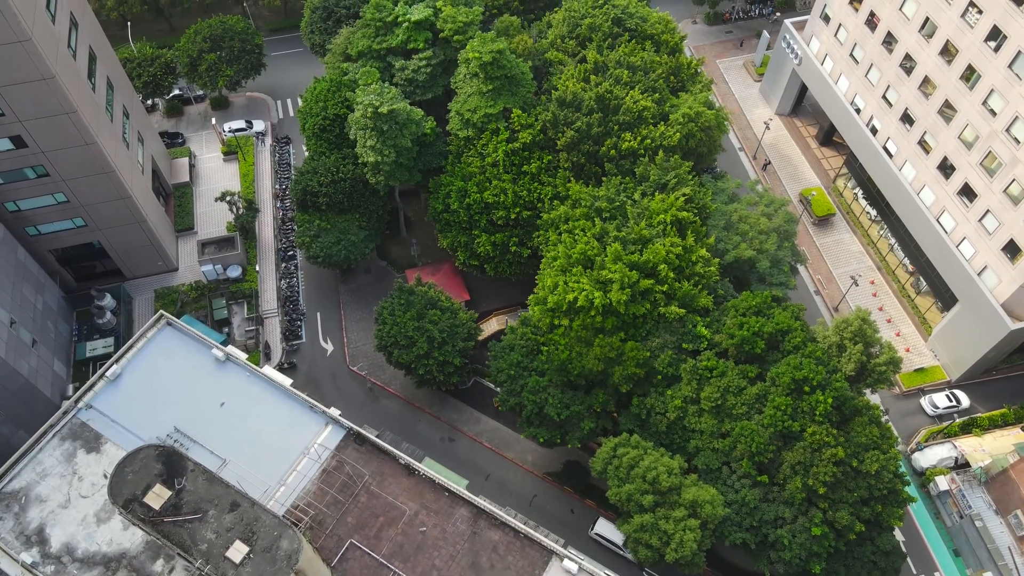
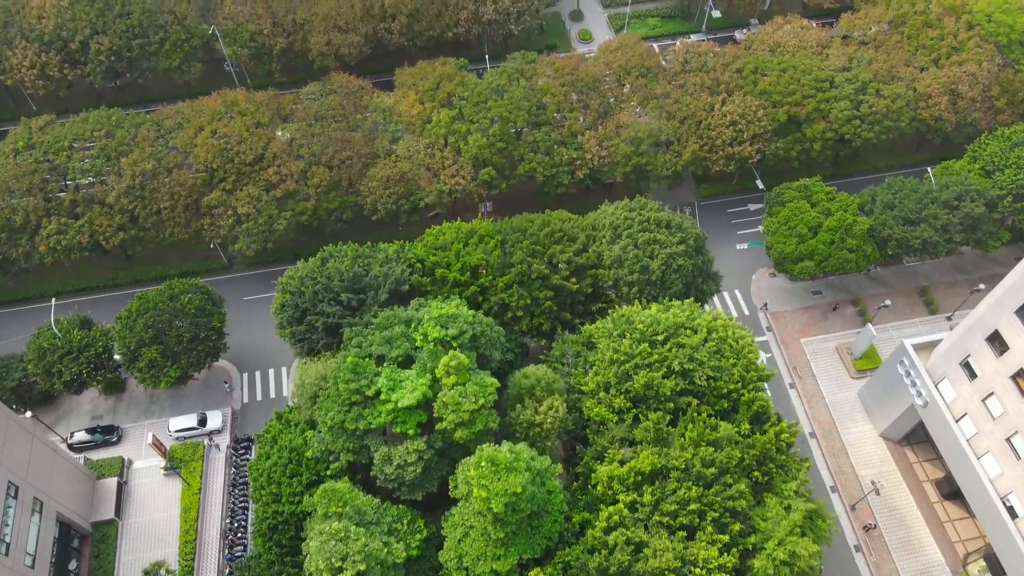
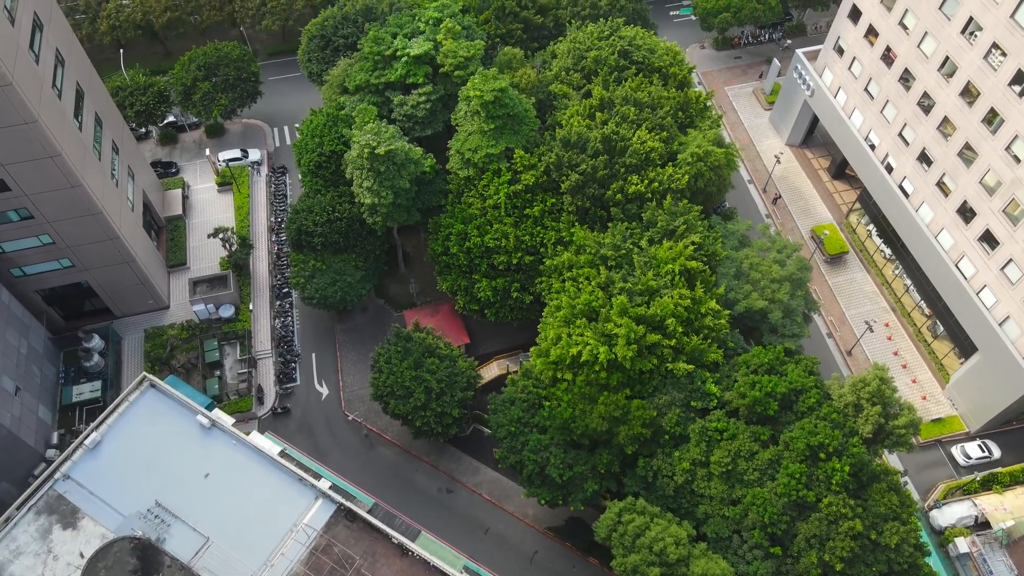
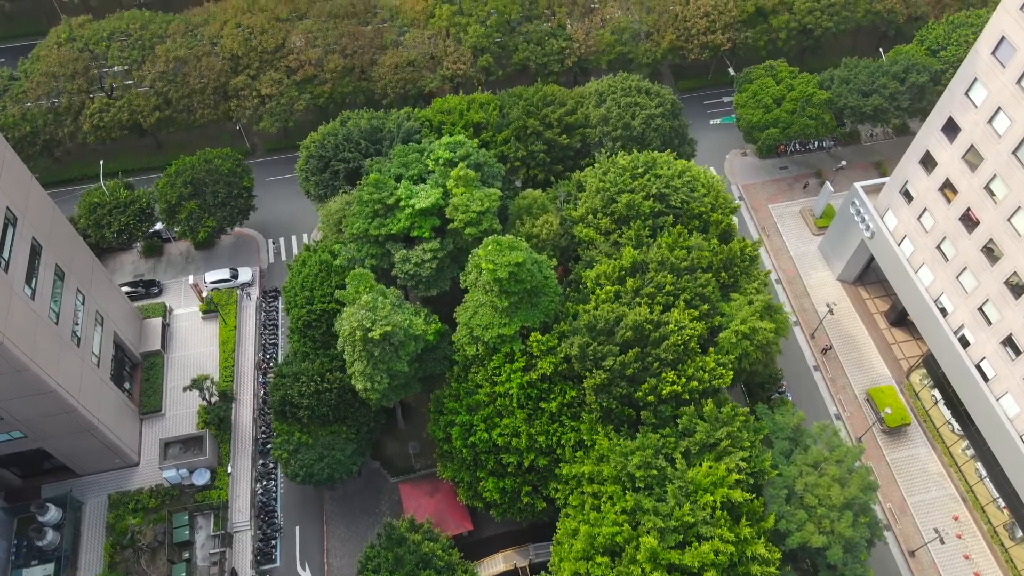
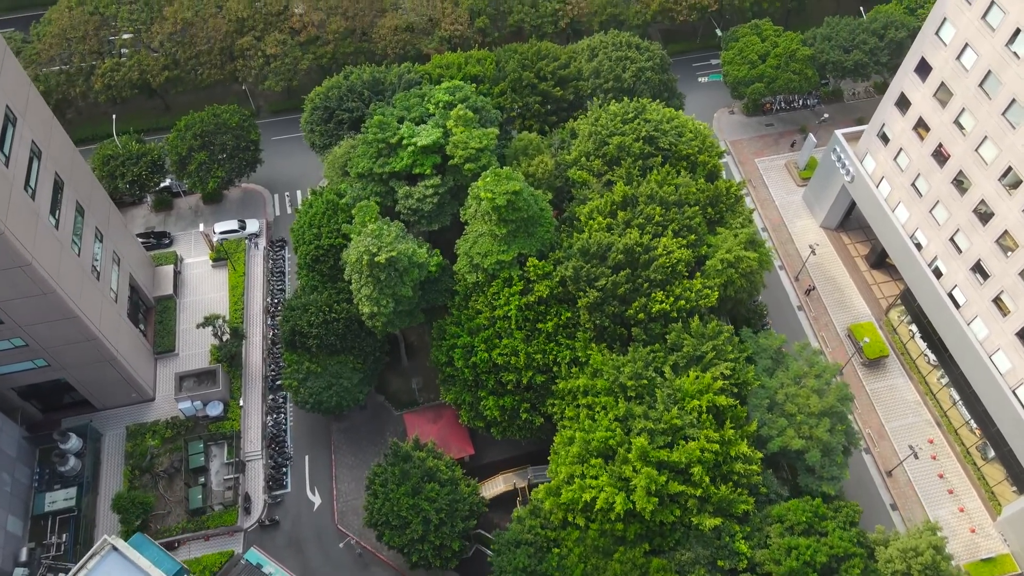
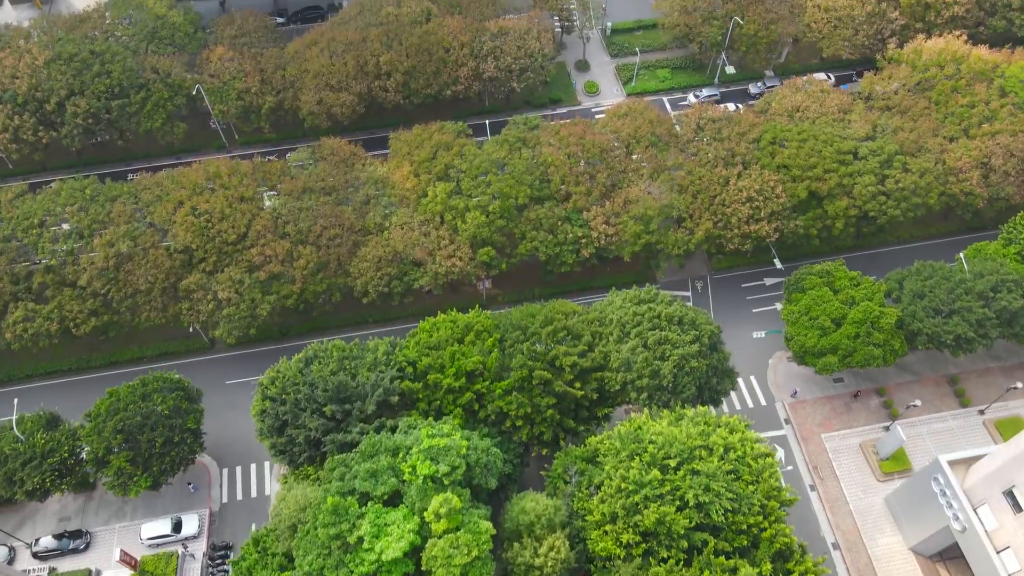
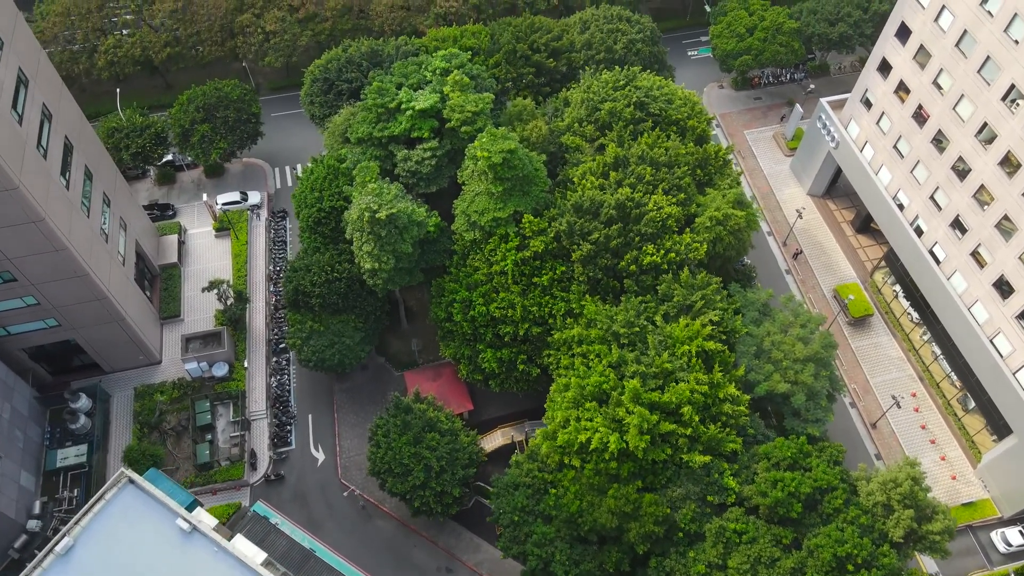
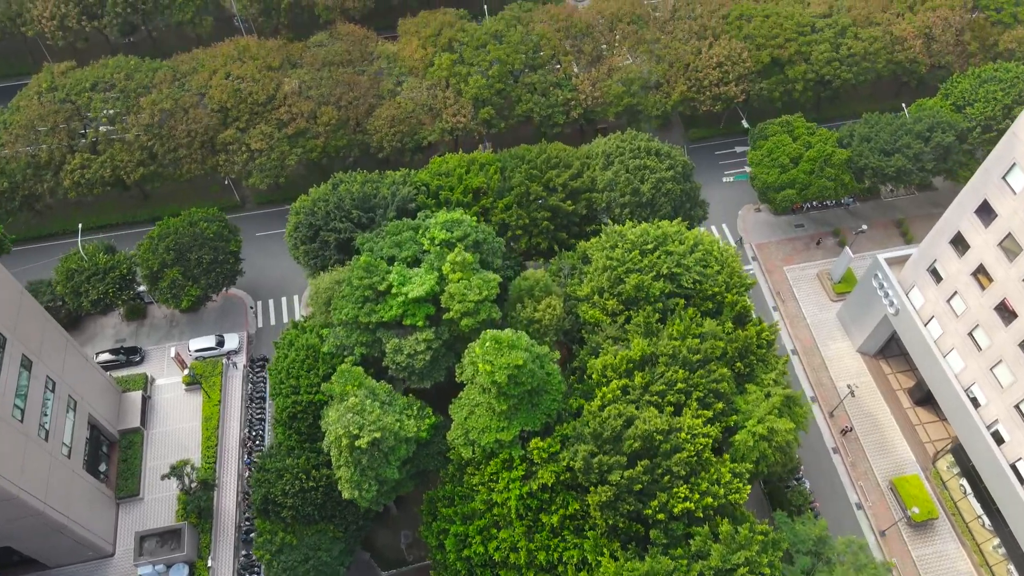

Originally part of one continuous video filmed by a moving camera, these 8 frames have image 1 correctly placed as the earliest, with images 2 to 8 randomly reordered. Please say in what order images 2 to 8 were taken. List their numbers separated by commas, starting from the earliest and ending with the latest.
3, 7, 5, 4, 8, 2, 6
